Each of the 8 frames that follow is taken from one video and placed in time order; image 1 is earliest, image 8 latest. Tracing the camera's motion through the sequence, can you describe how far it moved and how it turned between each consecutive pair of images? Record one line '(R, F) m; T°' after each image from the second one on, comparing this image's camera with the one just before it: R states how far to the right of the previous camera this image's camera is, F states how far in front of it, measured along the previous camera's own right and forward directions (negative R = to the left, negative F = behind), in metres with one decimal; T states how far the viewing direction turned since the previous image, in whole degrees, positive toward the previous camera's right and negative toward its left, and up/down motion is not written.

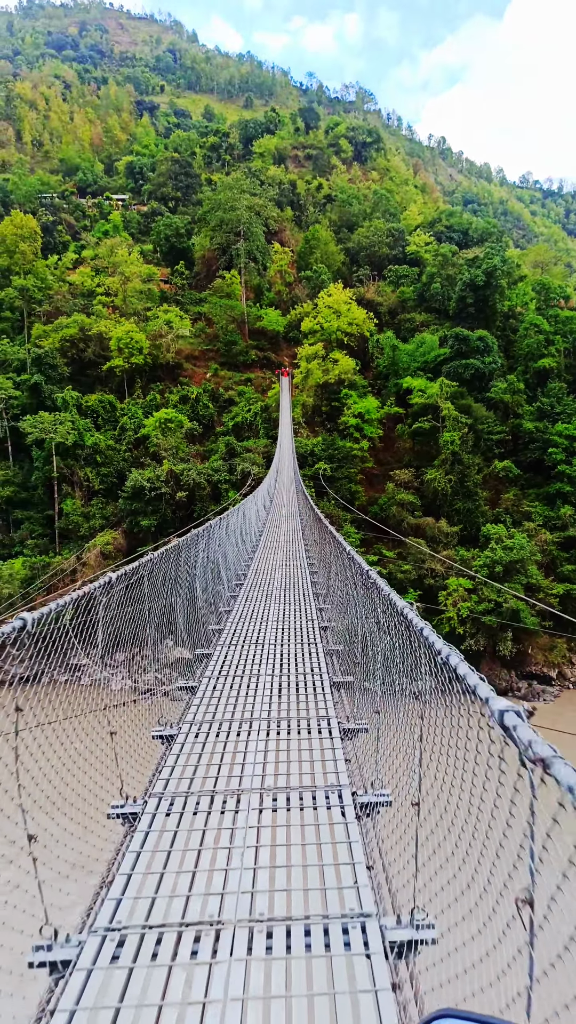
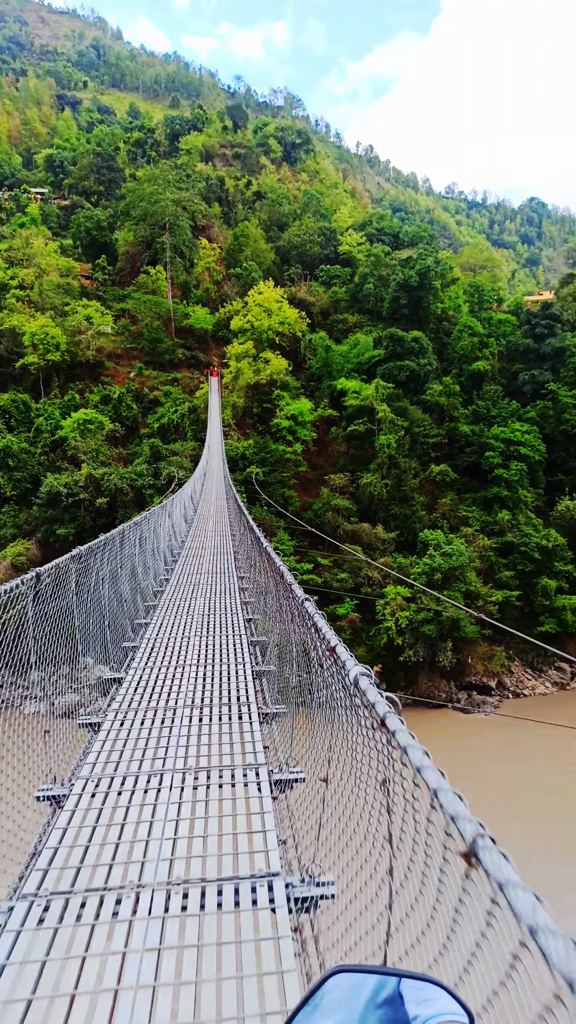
(0.0, +0.7) m; +5°
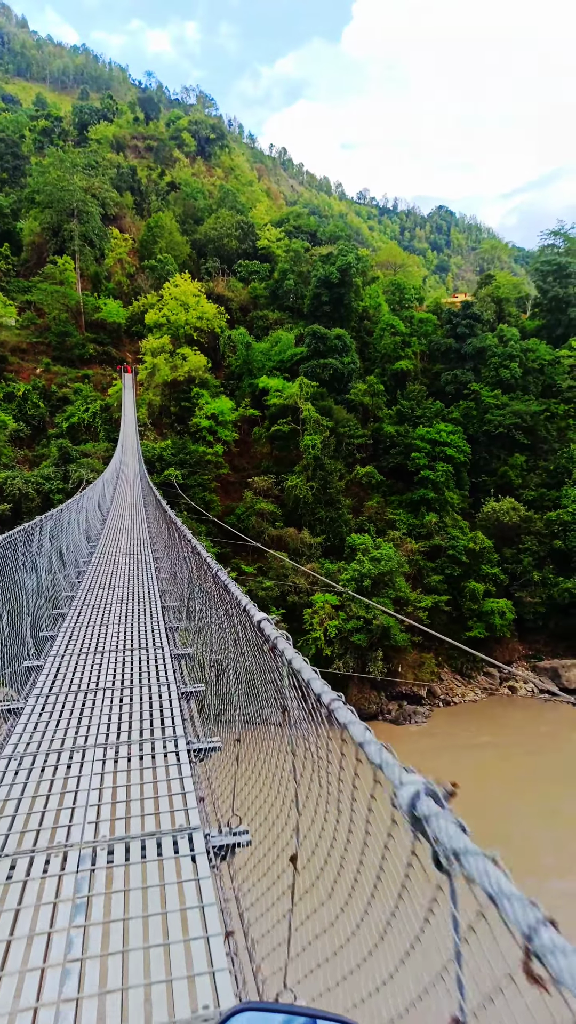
(-0.1, +0.6) m; +6°
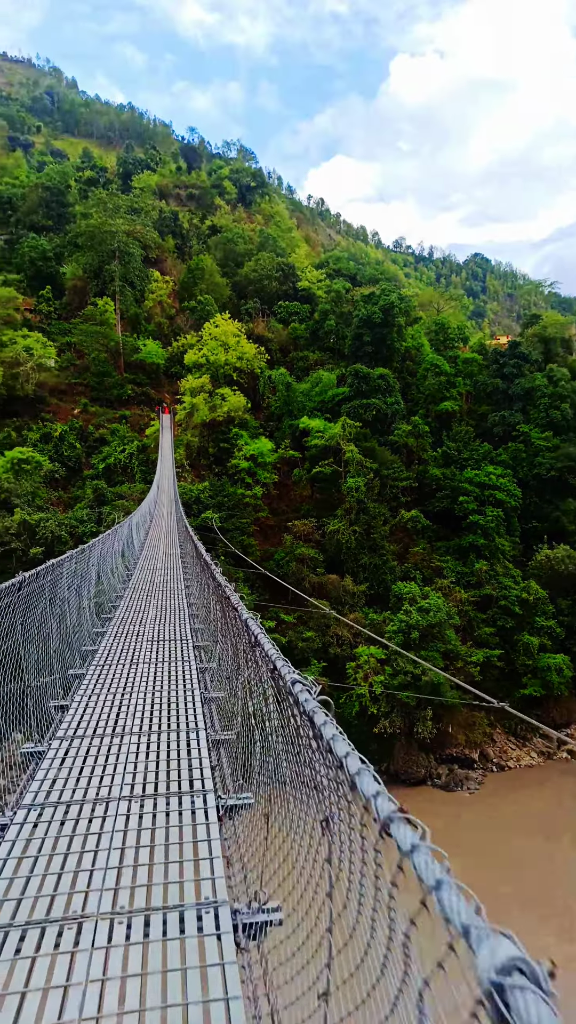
(-0.1, +0.5) m; -3°
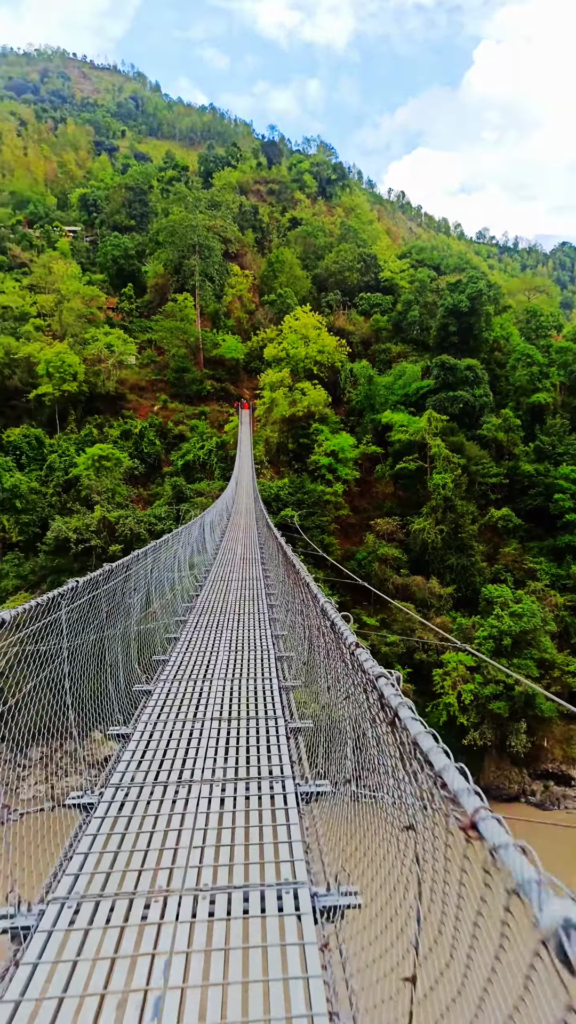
(0.0, +0.4) m; -6°
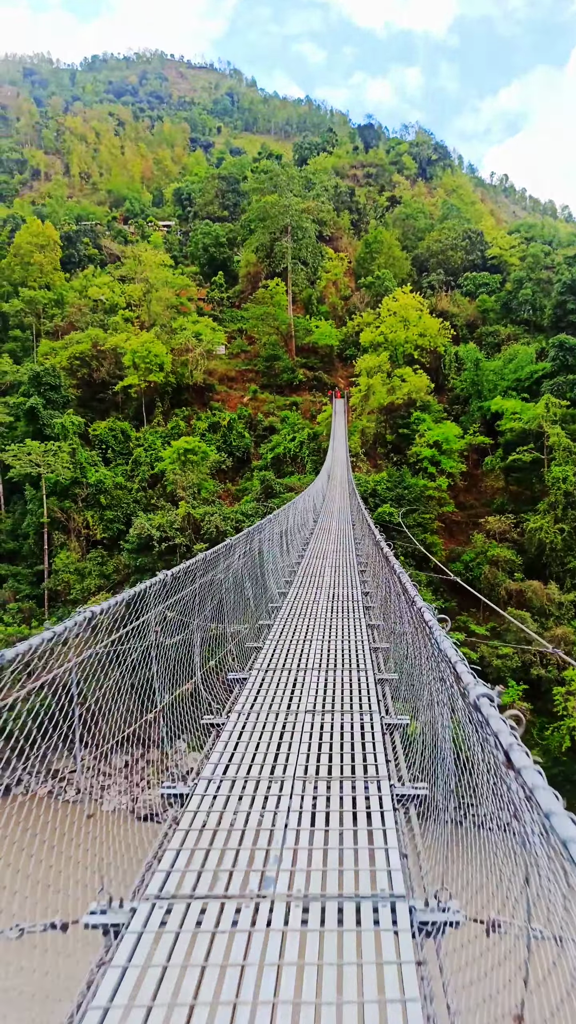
(0.0, +0.9) m; -7°
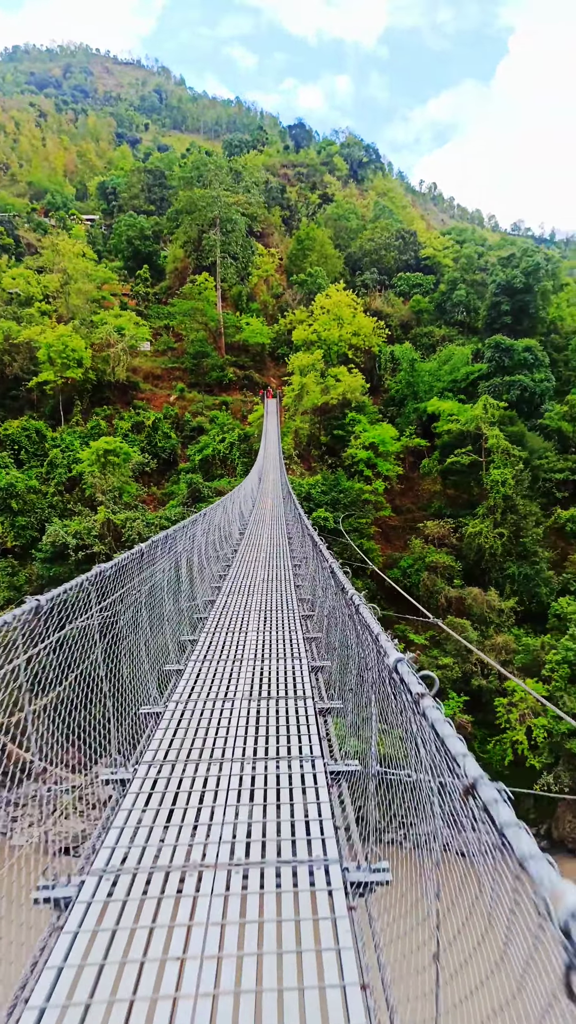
(0.0, +0.6) m; +5°
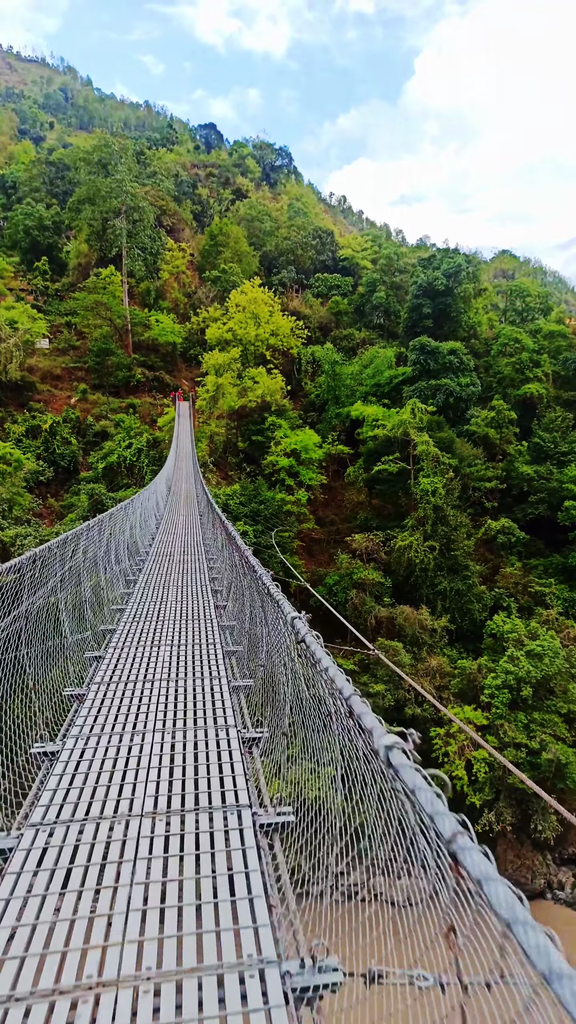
(0.0, +0.8) m; +7°
